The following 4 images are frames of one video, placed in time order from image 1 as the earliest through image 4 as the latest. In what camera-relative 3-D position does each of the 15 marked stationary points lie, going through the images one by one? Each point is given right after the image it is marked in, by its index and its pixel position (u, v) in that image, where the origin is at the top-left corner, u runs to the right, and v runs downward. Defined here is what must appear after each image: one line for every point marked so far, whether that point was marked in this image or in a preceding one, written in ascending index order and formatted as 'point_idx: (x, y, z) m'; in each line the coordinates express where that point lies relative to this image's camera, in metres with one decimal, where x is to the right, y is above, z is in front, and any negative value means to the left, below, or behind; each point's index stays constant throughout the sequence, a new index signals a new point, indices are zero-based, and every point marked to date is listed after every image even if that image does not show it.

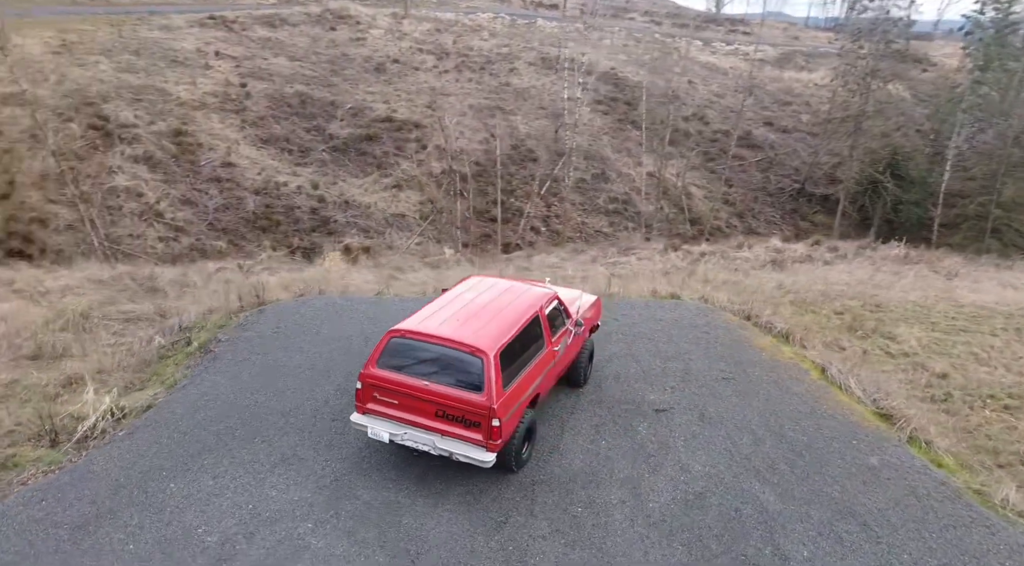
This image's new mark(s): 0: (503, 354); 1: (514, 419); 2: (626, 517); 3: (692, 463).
0: (-0.1, -0.6, +5.3) m
1: (0.0, -1.2, +5.4) m
2: (+0.9, -1.9, +5.2) m
3: (+1.7, -1.7, +5.9) m
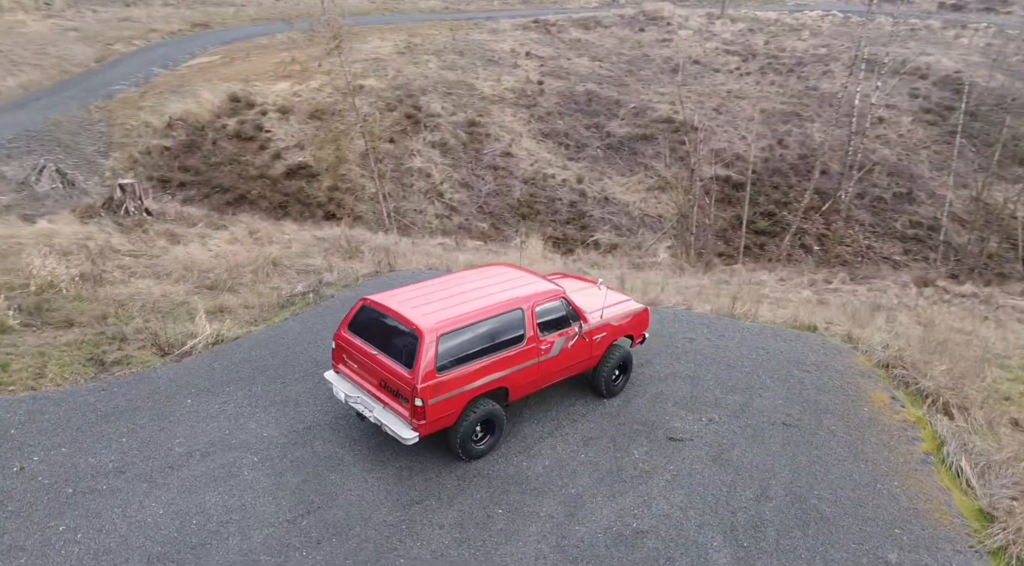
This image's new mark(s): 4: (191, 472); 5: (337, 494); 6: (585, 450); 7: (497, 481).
0: (-0.5, -0.5, +5.1) m
1: (-0.5, -1.0, +5.2) m
2: (+0.2, -1.9, +4.7) m
3: (+1.2, -1.7, +5.1) m
4: (-2.7, -1.6, +5.2) m
5: (-1.4, -1.7, +5.0) m
6: (+0.7, -1.5, +5.8) m
7: (-0.1, -1.7, +5.3) m
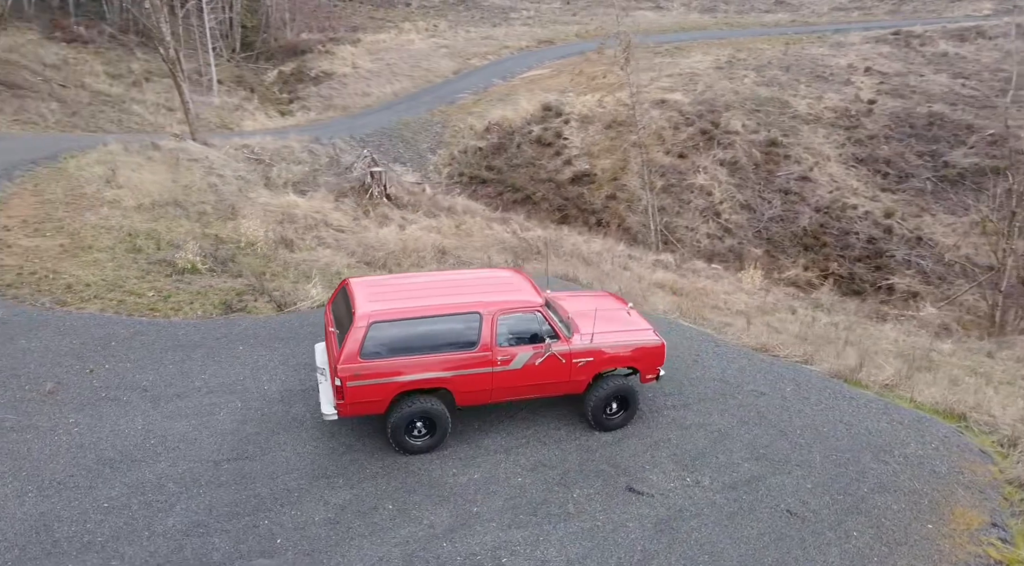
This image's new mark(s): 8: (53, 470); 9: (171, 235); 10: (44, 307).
0: (-1.1, -0.4, +5.2) m
1: (-1.1, -0.9, +5.2) m
2: (-0.8, -1.8, +4.5) m
3: (+0.3, -1.9, +4.5) m
4: (-3.2, -1.2, +6.1) m
5: (-2.1, -1.5, +5.5) m
6: (+0.1, -1.6, +5.4) m
7: (-0.8, -1.6, +5.2) m
8: (-3.7, -1.5, +5.1) m
9: (-7.7, +1.1, +14.2) m
10: (-7.1, -0.3, +9.4) m
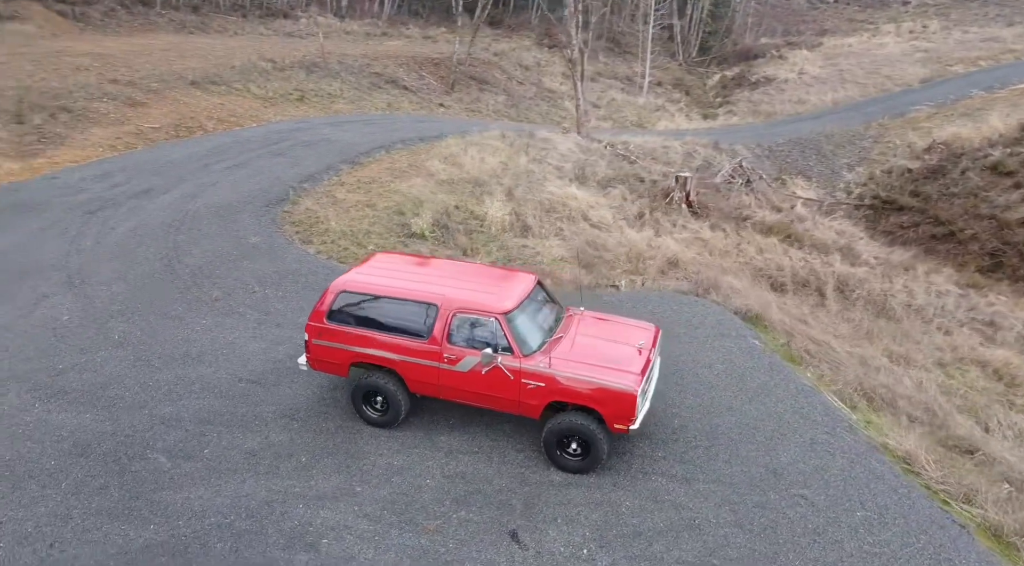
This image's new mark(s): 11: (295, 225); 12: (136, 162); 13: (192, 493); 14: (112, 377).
0: (-1.4, -0.1, +5.6) m
1: (-1.5, -0.7, +5.7) m
2: (-1.8, -1.6, +5.0) m
3: (-0.9, -1.9, +4.4) m
4: (-2.9, -0.6, +7.5) m
5: (-2.4, -1.0, +6.4) m
6: (-0.6, -1.6, +5.2) m
7: (-1.4, -1.4, +5.5) m
8: (-3.9, -0.8, +6.9) m
9: (-2.1, +2.0, +16.7) m
10: (-4.3, +0.8, +12.3) m
11: (-4.7, +1.3, +13.6) m
12: (-10.6, +3.5, +18.1) m
13: (-2.4, -1.6, +4.8) m
14: (-4.1, -0.9, +6.5) m
